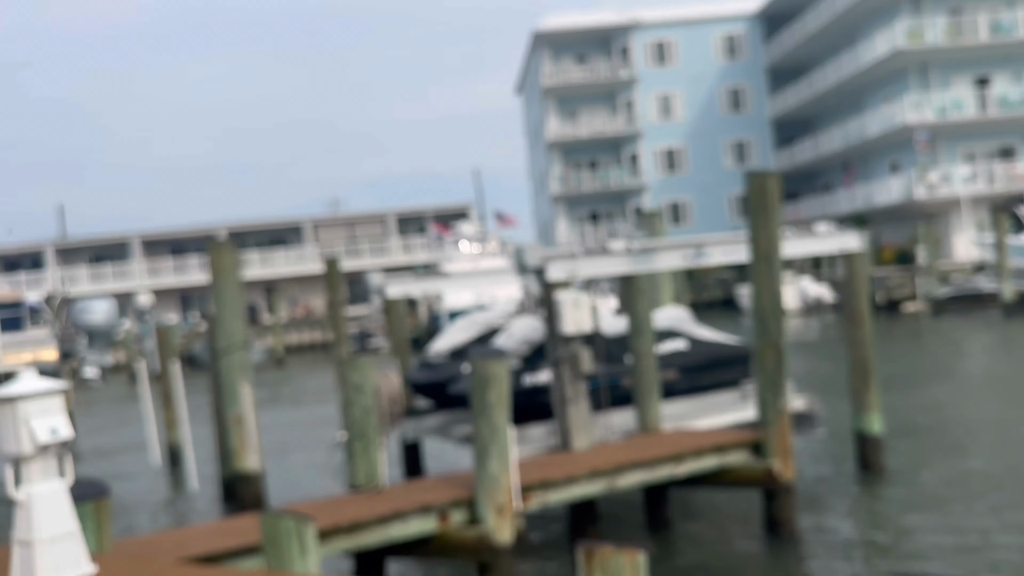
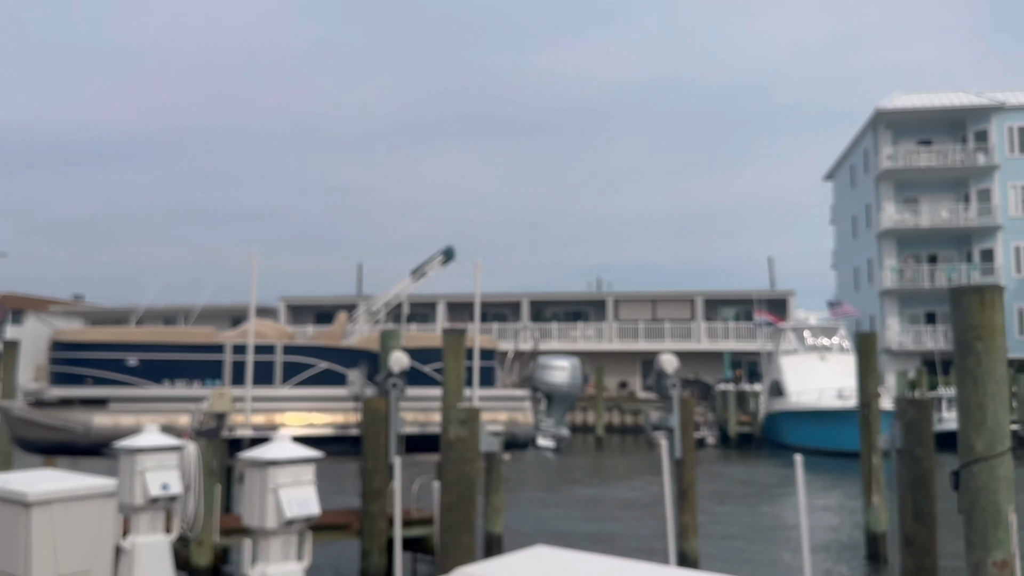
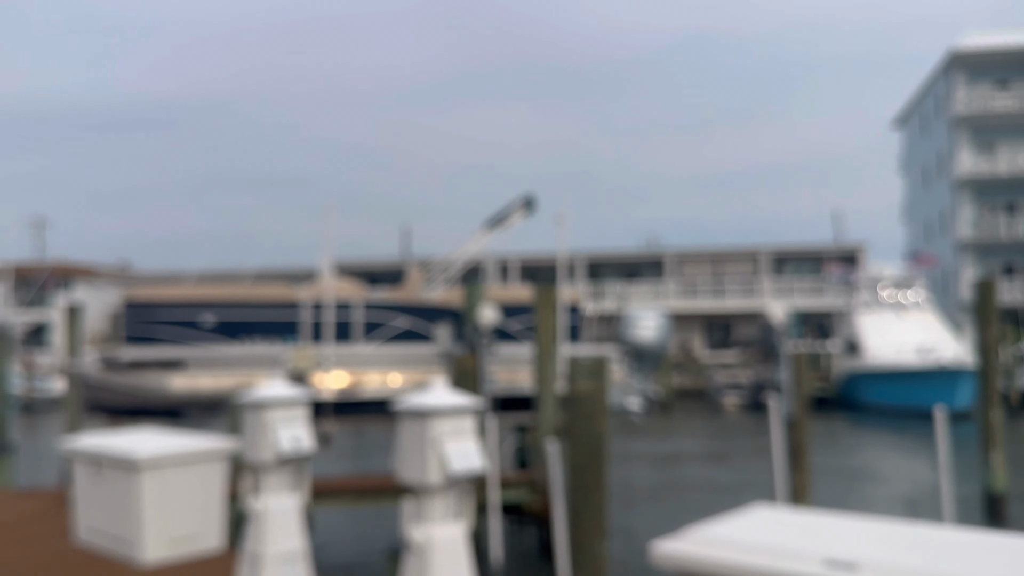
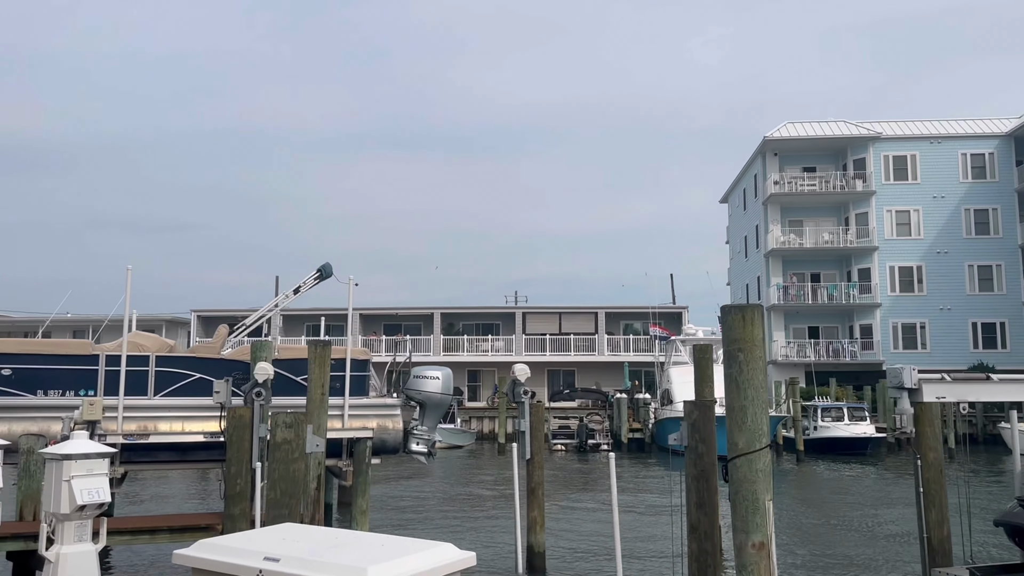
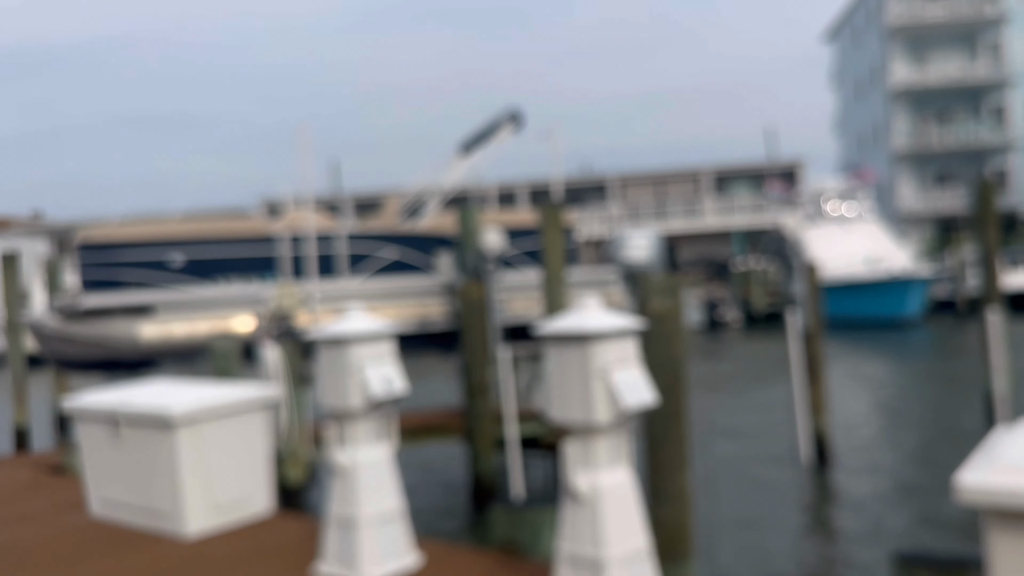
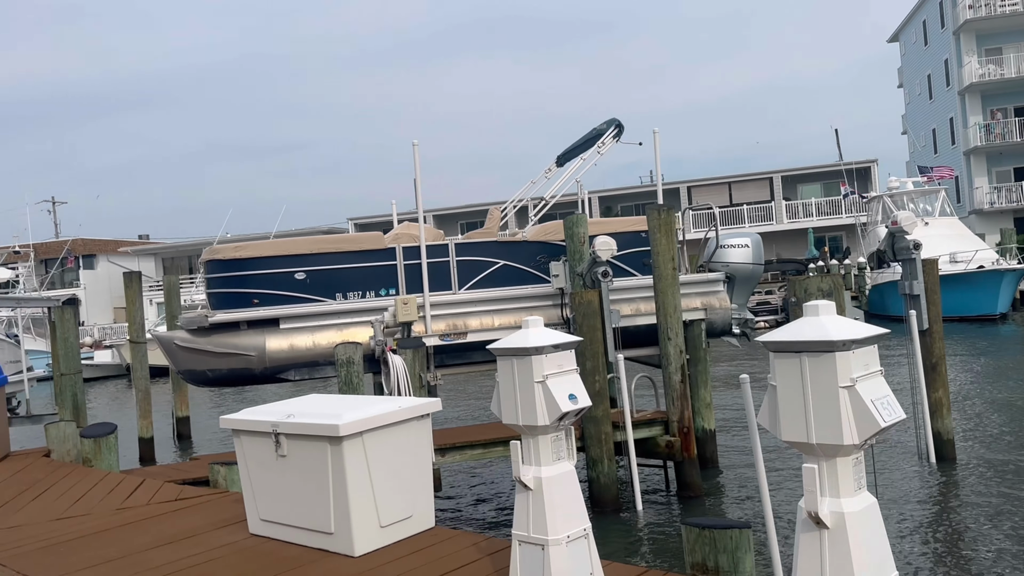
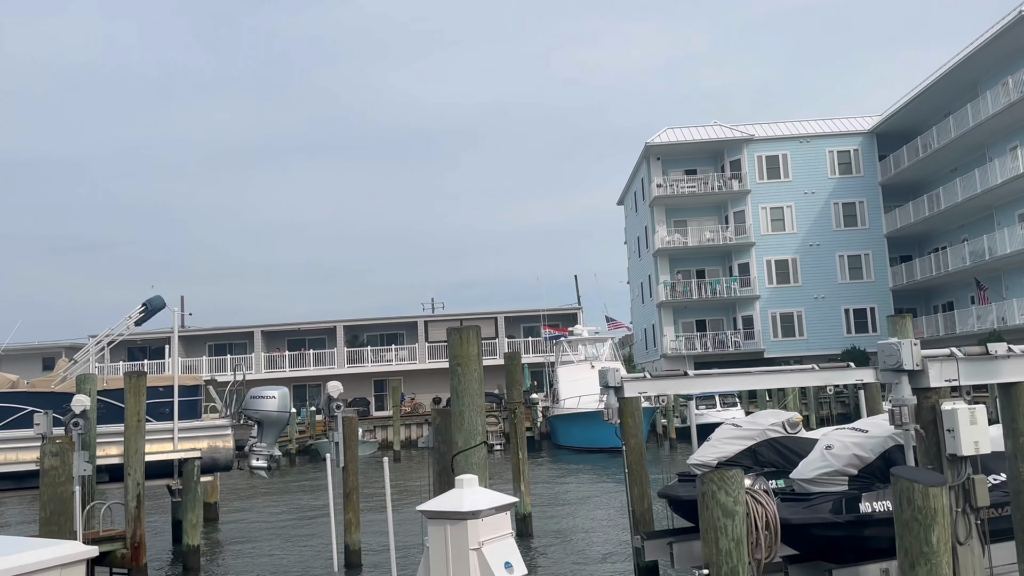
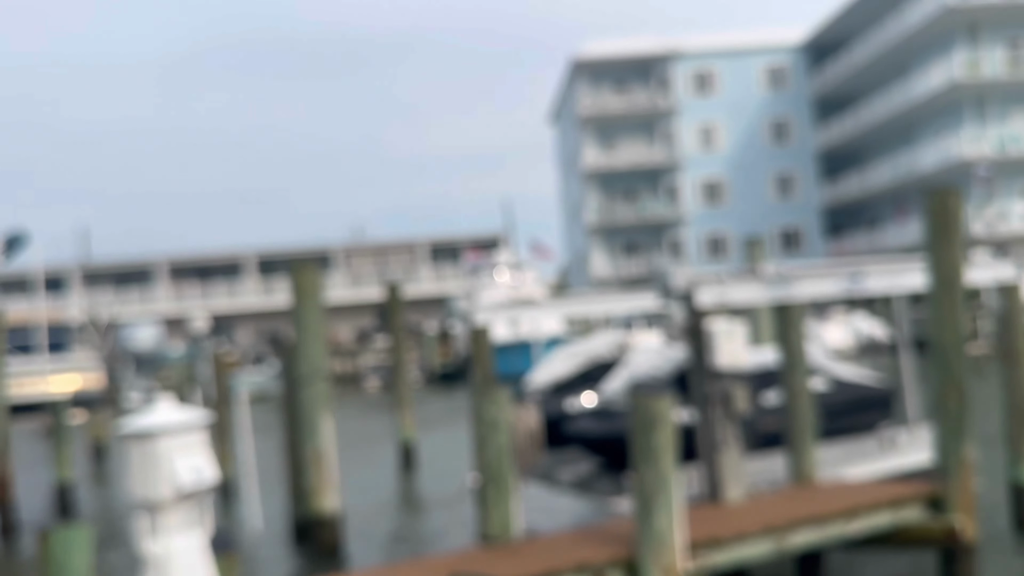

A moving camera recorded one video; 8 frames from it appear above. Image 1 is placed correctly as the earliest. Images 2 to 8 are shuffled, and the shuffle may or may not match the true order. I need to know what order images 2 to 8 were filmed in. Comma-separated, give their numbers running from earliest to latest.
8, 7, 4, 2, 3, 5, 6
